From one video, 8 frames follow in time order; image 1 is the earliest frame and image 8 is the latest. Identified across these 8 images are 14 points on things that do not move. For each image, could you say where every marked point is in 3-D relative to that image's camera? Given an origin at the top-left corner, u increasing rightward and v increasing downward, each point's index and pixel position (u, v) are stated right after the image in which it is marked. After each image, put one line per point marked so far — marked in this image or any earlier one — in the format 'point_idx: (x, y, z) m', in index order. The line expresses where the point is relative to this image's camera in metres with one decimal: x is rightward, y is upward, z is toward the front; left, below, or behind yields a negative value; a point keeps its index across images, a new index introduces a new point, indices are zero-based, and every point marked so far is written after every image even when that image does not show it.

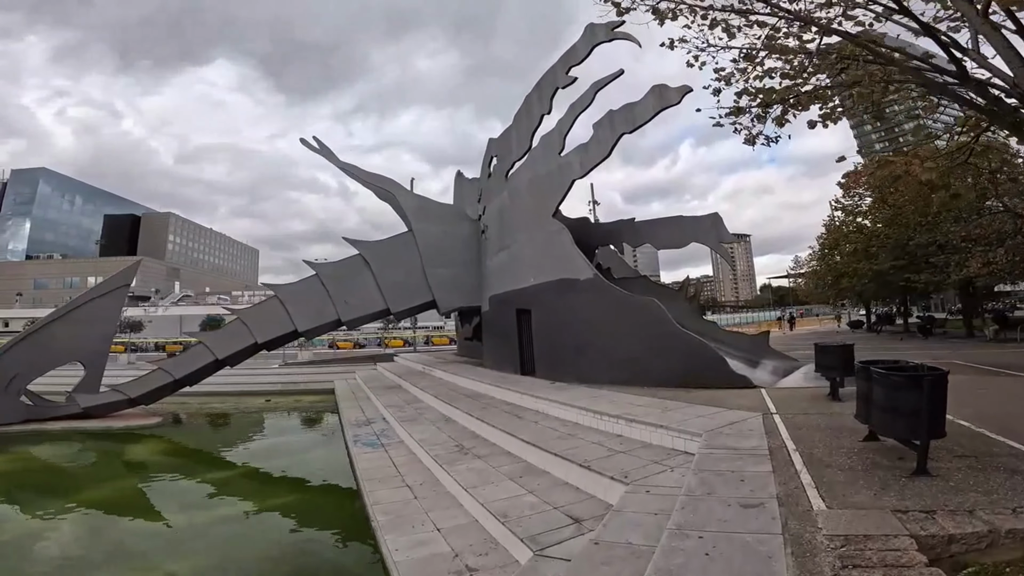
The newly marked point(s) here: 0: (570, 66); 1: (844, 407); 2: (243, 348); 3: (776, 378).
0: (+1.3, +4.8, +11.5) m
1: (+4.1, -1.5, +6.2) m
2: (-8.8, -1.9, +16.3) m
3: (+4.6, -1.6, +8.7) m
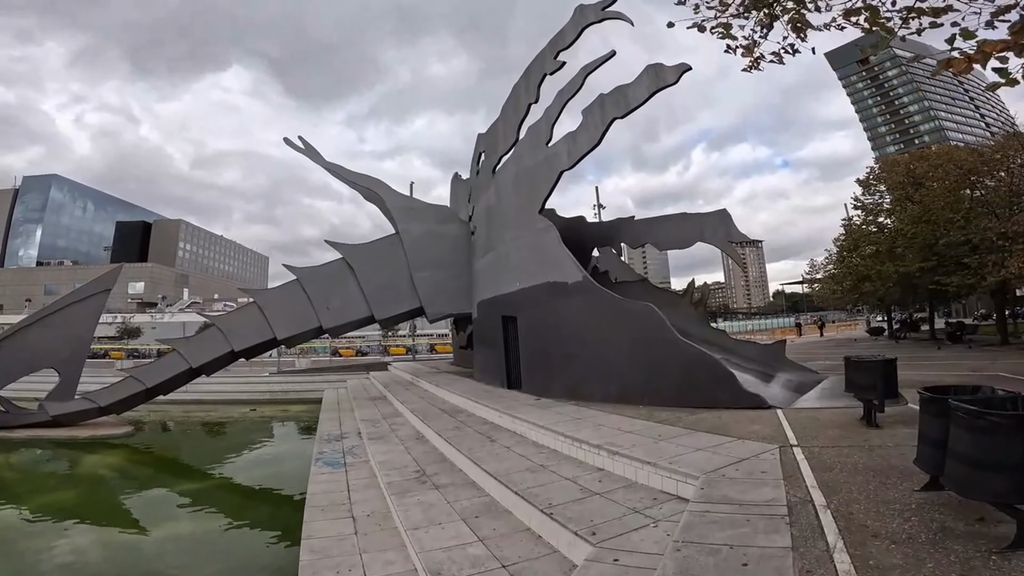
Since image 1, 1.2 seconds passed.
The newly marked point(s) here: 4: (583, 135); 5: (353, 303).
0: (+0.9, +4.8, +10.4) m
1: (+3.6, -1.5, +4.9) m
2: (-9.0, -2.1, +15.4) m
3: (+4.2, -1.6, +7.5) m
4: (+1.2, +2.6, +8.9) m
5: (-4.9, -0.5, +15.5) m
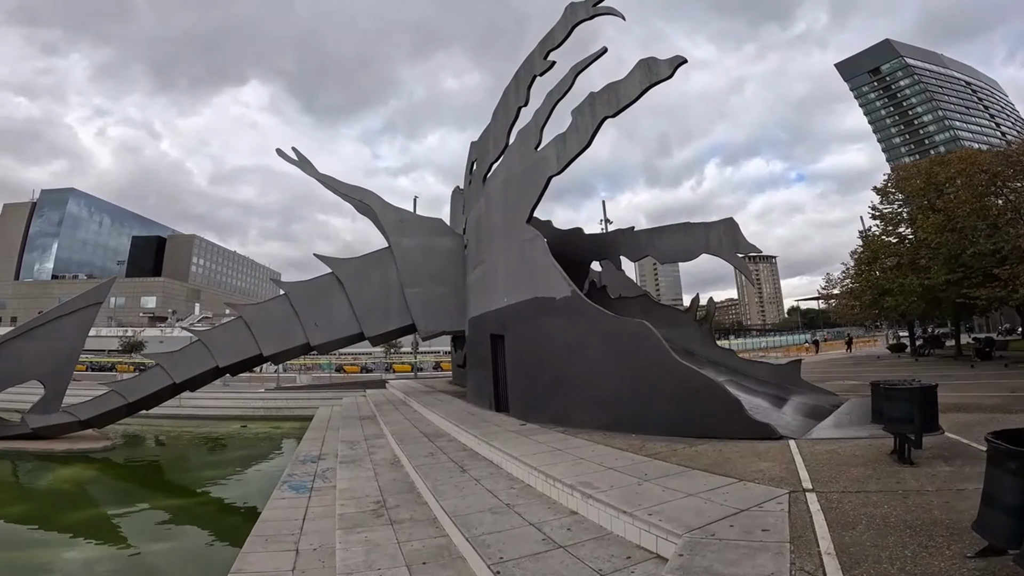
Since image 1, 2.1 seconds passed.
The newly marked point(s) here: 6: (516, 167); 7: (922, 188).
0: (+0.7, +4.5, +9.8) m
1: (+3.3, -1.6, +4.1) m
2: (-9.1, -2.4, +14.8) m
3: (+3.9, -1.8, +6.6) m
4: (+0.9, +2.4, +8.2) m
5: (-5.0, -0.9, +14.8) m
6: (+0.1, +2.2, +9.6) m
7: (+13.6, +3.4, +16.8) m
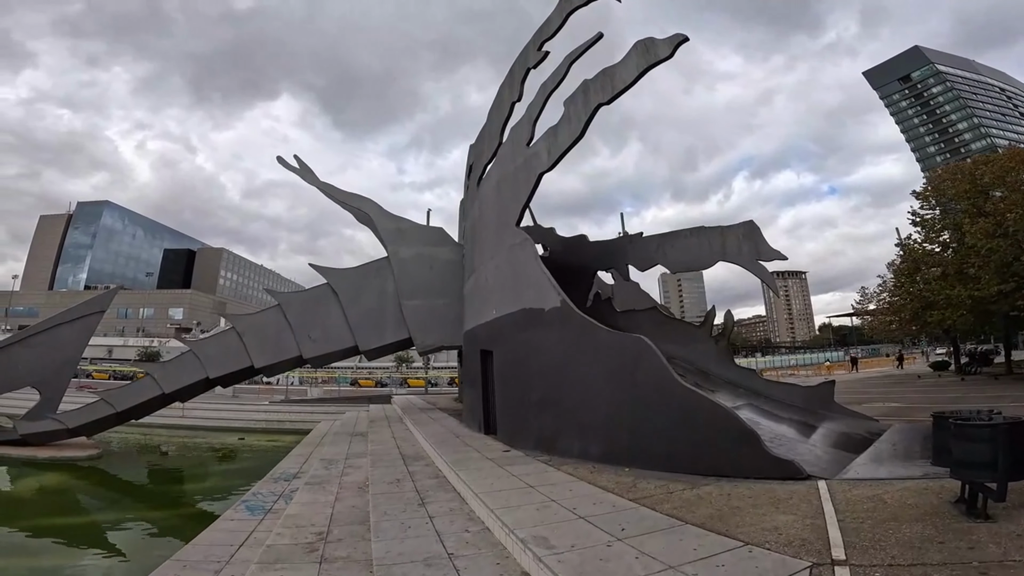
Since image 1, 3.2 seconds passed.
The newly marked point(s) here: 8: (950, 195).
0: (+0.6, +4.4, +8.9) m
1: (+2.8, -1.5, +2.9) m
2: (-9.0, -2.7, +14.2) m
3: (+3.6, -1.8, +5.4) m
4: (+0.7, +2.3, +7.3) m
5: (-5.0, -1.2, +14.1) m
6: (-0.1, +2.1, +8.7) m
7: (+13.8, +3.0, +15.3) m
8: (+14.0, +3.0, +16.1) m
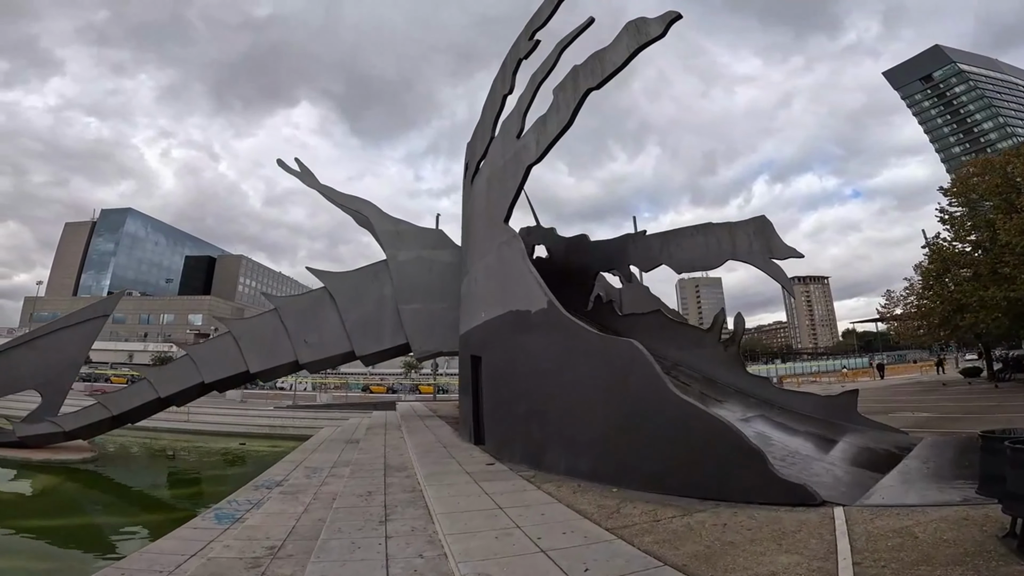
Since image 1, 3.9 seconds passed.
0: (+0.4, +4.4, +8.4) m
1: (+2.5, -1.5, +2.3) m
2: (-9.0, -2.8, +13.9) m
3: (+3.4, -1.8, +4.7) m
4: (+0.5, +2.3, +6.8) m
5: (-4.9, -1.2, +13.7) m
6: (-0.2, +2.1, +8.2) m
7: (+13.9, +2.9, +14.3) m
8: (+14.1, +2.9, +15.1) m
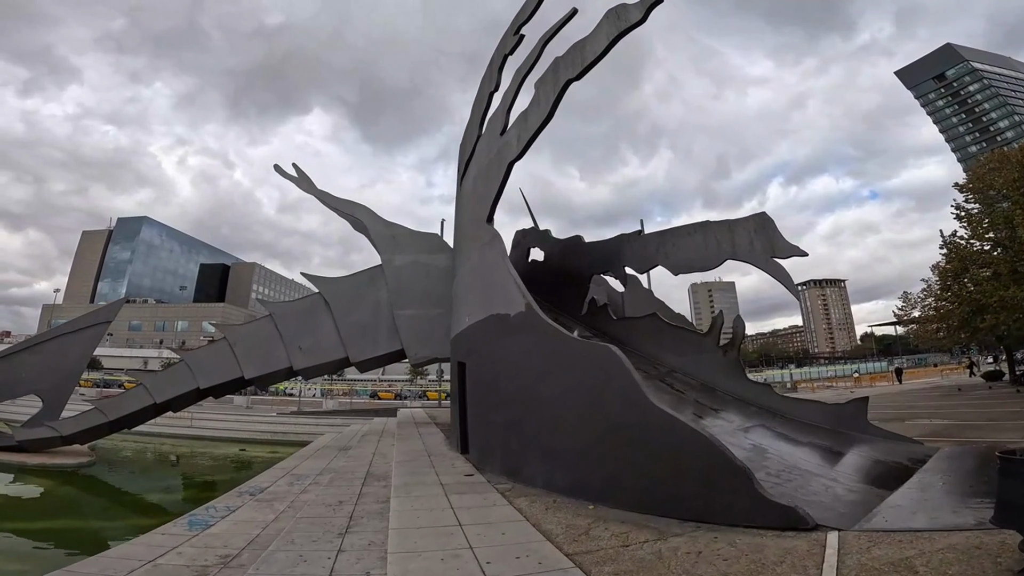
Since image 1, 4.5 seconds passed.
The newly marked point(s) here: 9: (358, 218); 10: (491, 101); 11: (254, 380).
0: (+0.2, +4.4, +8.1) m
1: (+2.2, -1.4, +1.9) m
2: (-9.0, -2.9, +13.8) m
3: (+3.1, -1.8, +4.3) m
4: (+0.3, +2.3, +6.5) m
5: (-5.0, -1.4, +13.4) m
6: (-0.4, +2.0, +7.9) m
7: (+13.8, +2.9, +13.6) m
8: (+14.1, +2.9, +14.4) m
9: (-4.4, +2.1, +14.4) m
10: (-0.3, +3.2, +8.5) m
11: (-7.0, -2.5, +13.7) m
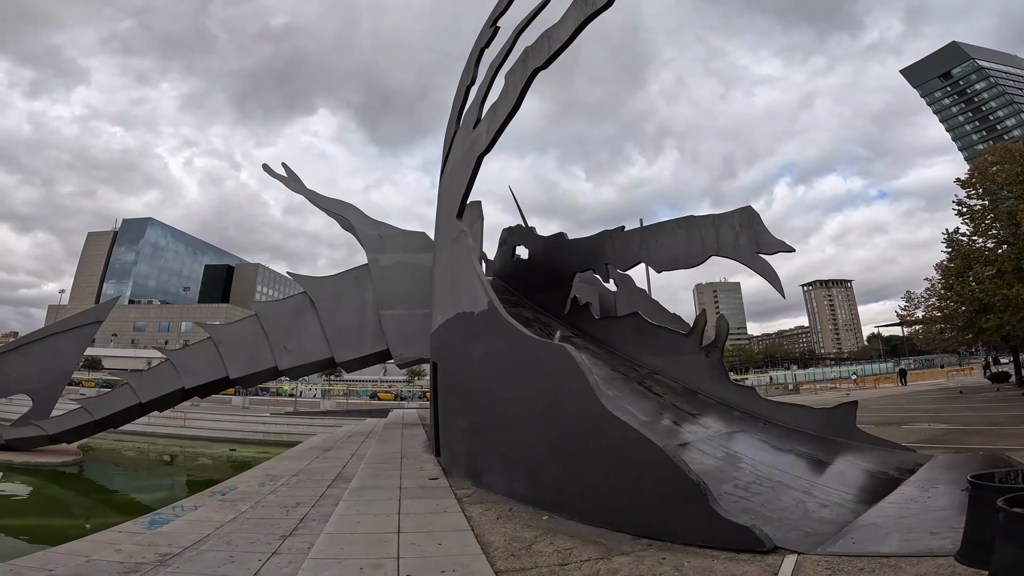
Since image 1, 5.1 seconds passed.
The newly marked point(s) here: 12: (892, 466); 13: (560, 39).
0: (-0.2, +4.4, +7.8) m
1: (+1.7, -1.4, +1.5) m
2: (-9.3, -2.9, +13.6) m
3: (+2.7, -1.7, +4.0) m
4: (-0.1, +2.3, +6.2) m
5: (-5.3, -1.4, +13.2) m
6: (-0.8, +2.1, +7.6) m
7: (+13.5, +3.0, +13.2) m
8: (+13.8, +2.9, +14.0) m
9: (-4.7, +2.1, +14.2) m
10: (-0.7, +3.2, +8.3) m
11: (-7.3, -2.5, +13.4) m
12: (+4.1, -1.9, +5.4) m
13: (+0.5, +2.7, +5.3) m
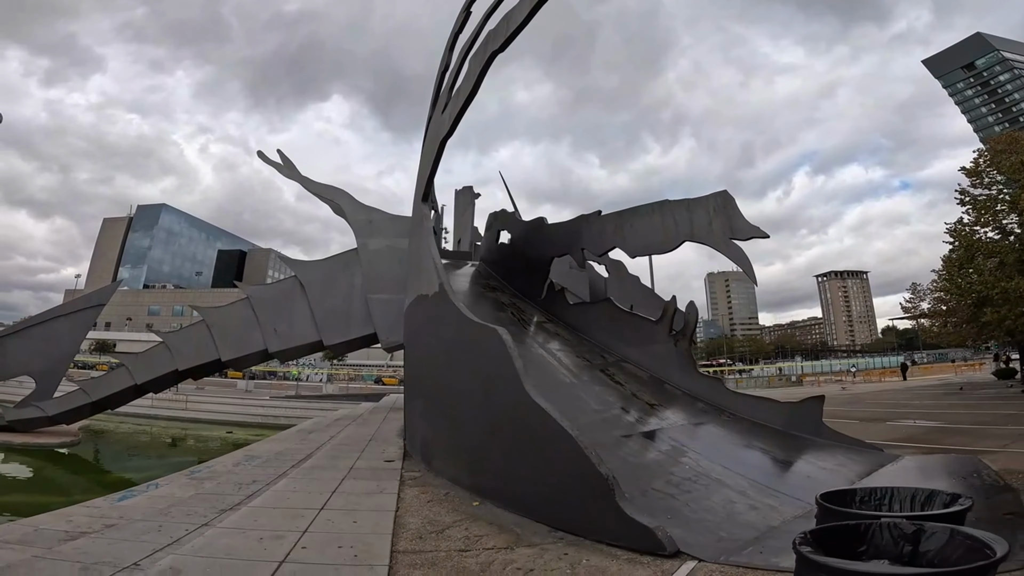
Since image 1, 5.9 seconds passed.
0: (-0.6, +4.5, +7.6) m
1: (+1.1, -1.4, +1.5) m
2: (-9.7, -2.5, +13.8) m
3: (+2.1, -1.7, +3.9) m
4: (-0.5, +2.4, +6.0) m
5: (-5.6, -1.0, +13.3) m
6: (-1.2, +2.2, +7.5) m
7: (+13.2, +3.1, +12.7) m
8: (+13.5, +3.1, +13.5) m
9: (-5.0, +2.5, +14.2) m
10: (-1.1, +3.4, +8.1) m
11: (-7.7, -2.1, +13.6) m
12: (+3.6, -1.8, +5.3) m
13: (+0.1, +2.8, +5.2) m
